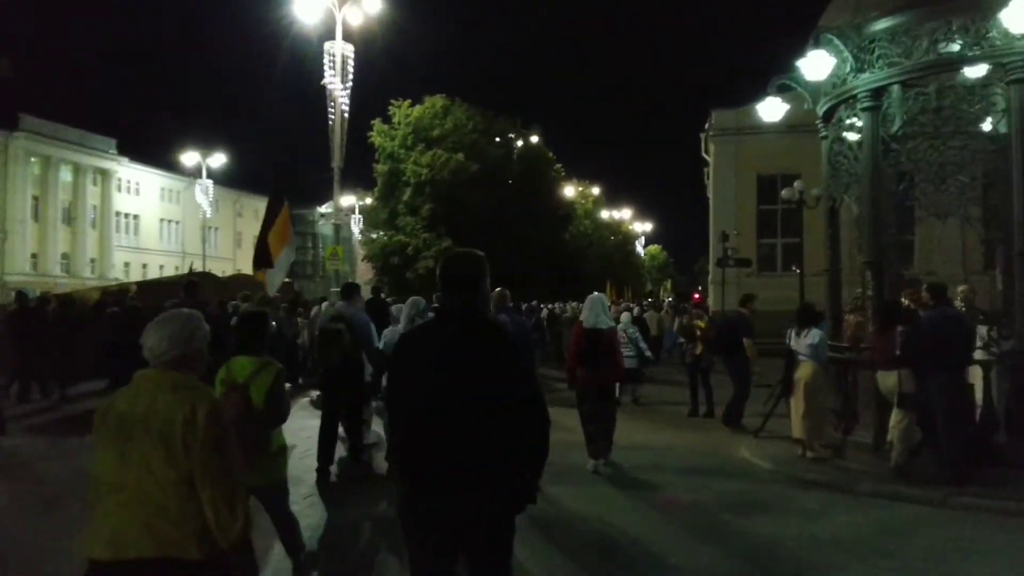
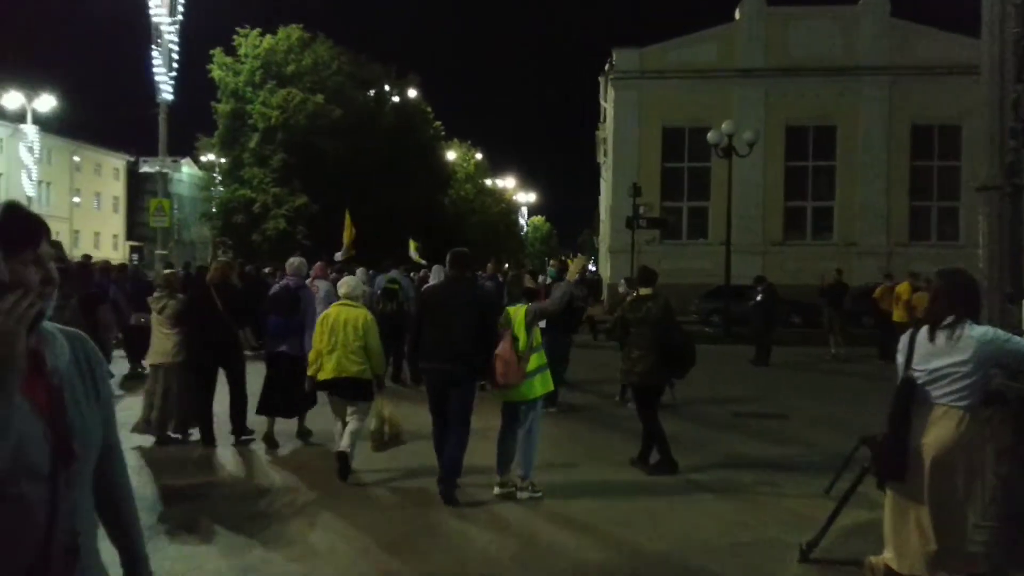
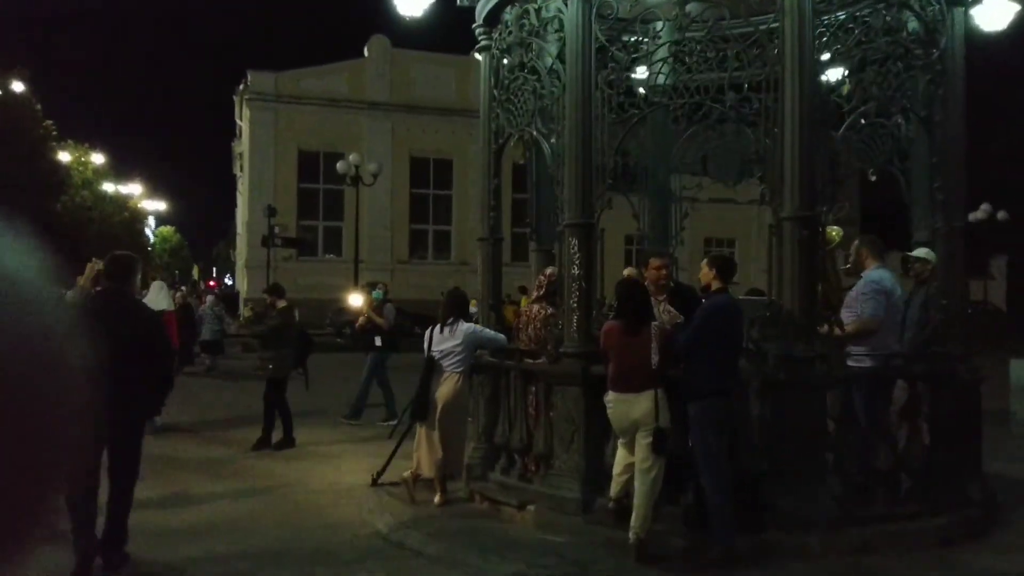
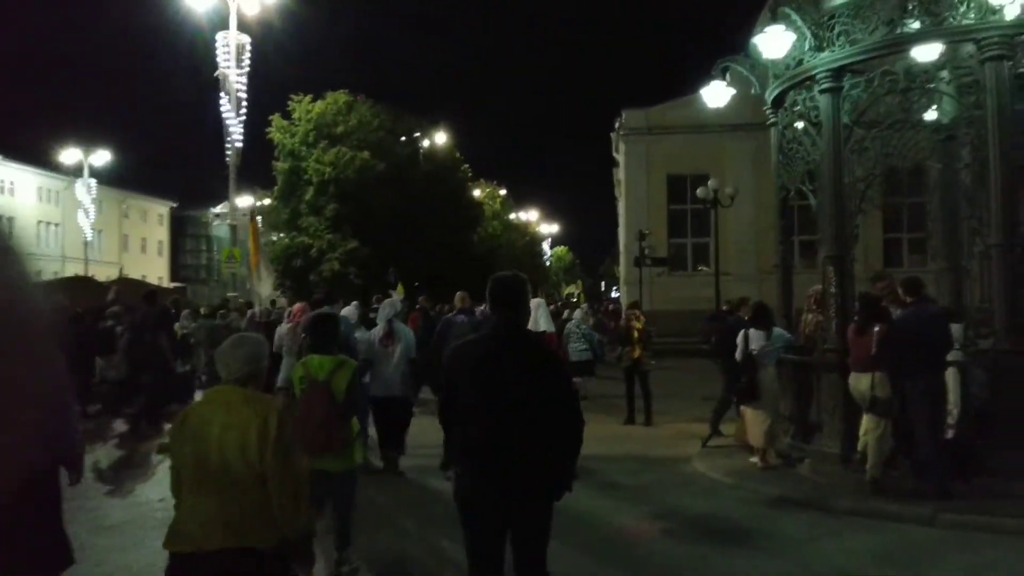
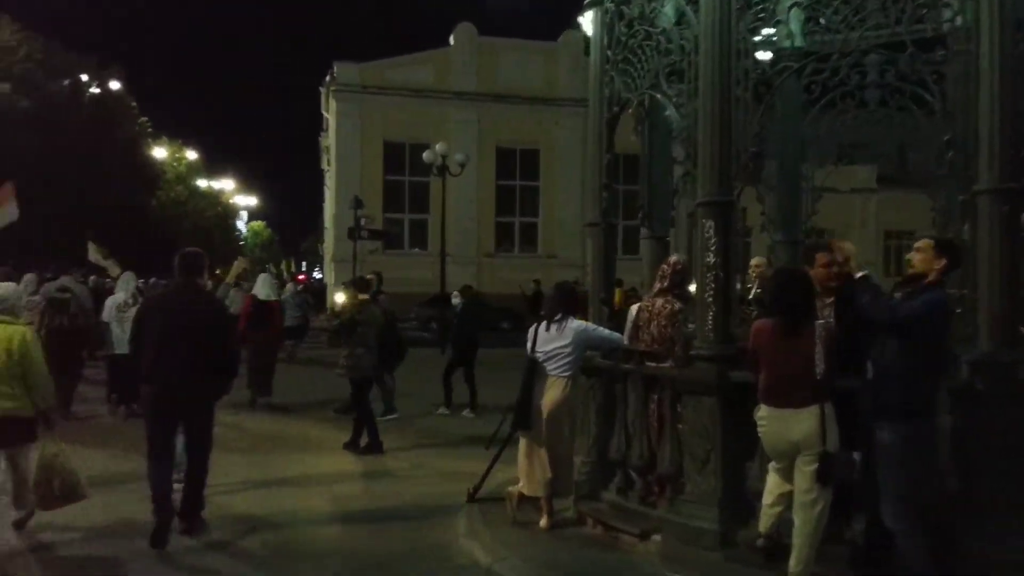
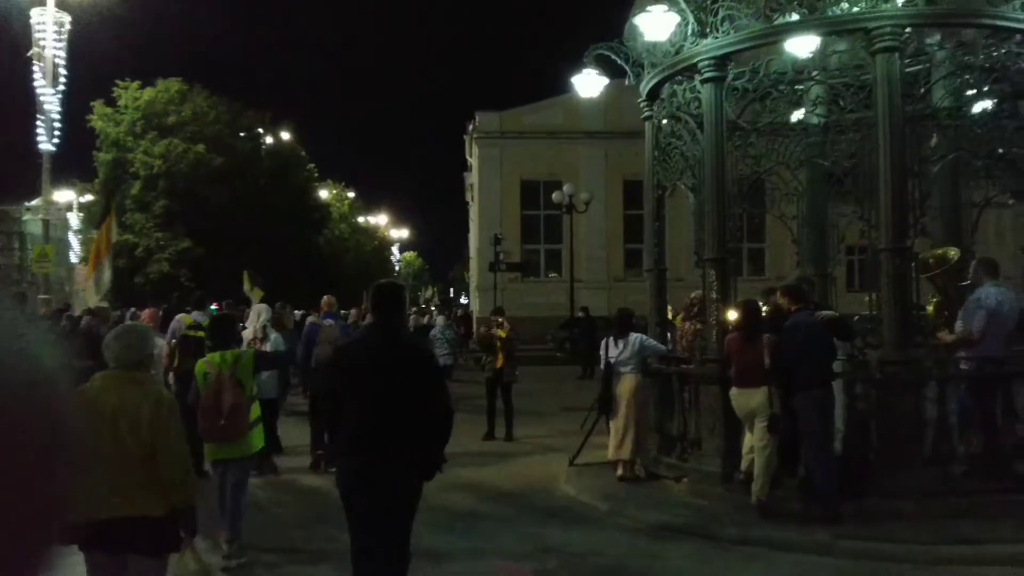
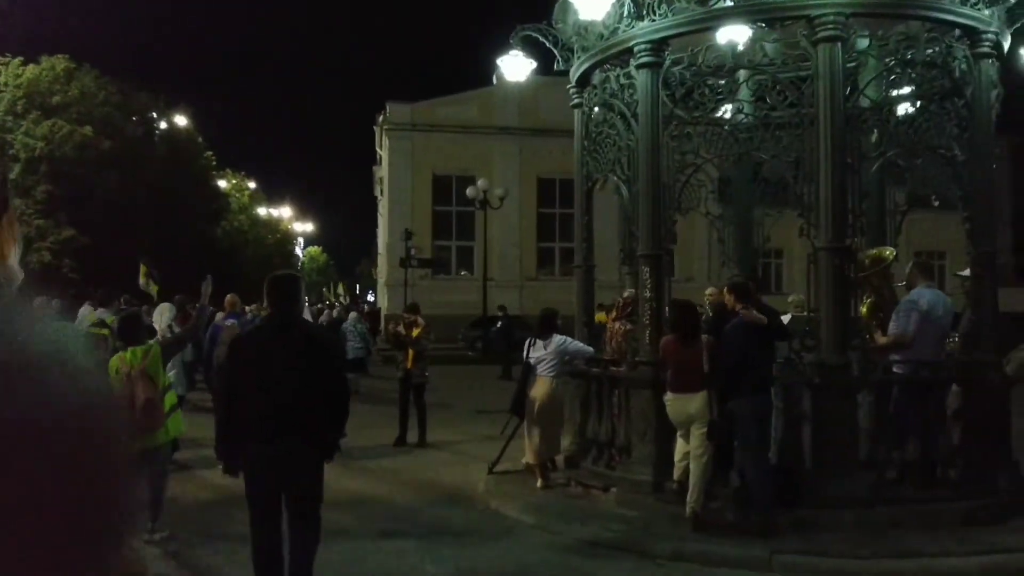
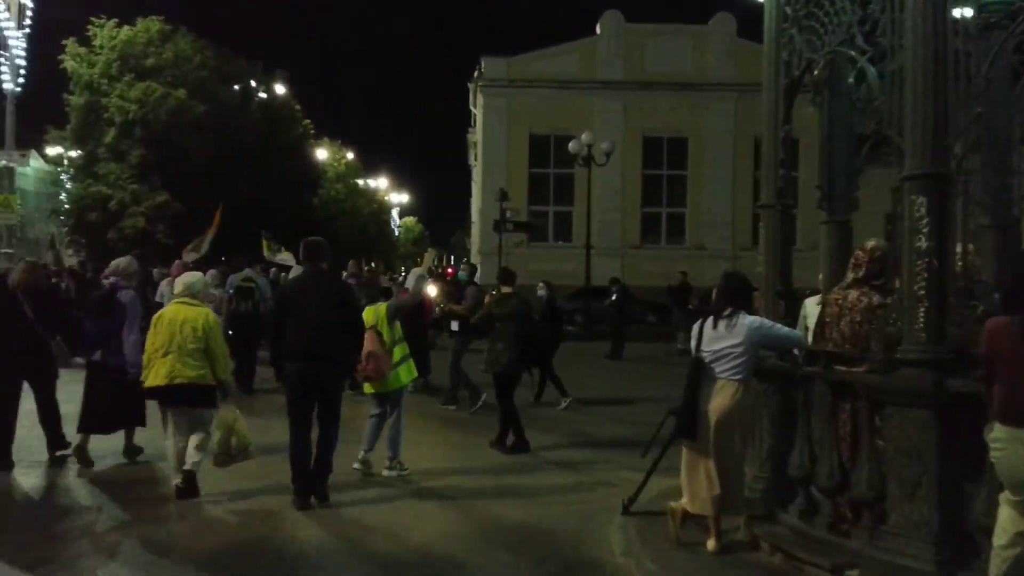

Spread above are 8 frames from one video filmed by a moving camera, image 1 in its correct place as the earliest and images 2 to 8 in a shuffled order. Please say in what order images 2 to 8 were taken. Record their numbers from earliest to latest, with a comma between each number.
4, 6, 7, 3, 5, 8, 2
